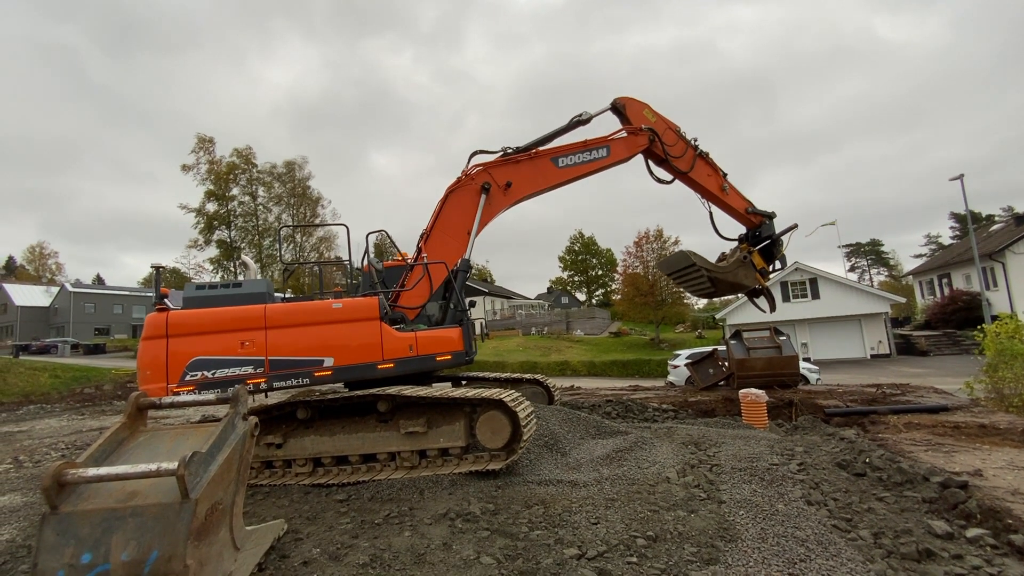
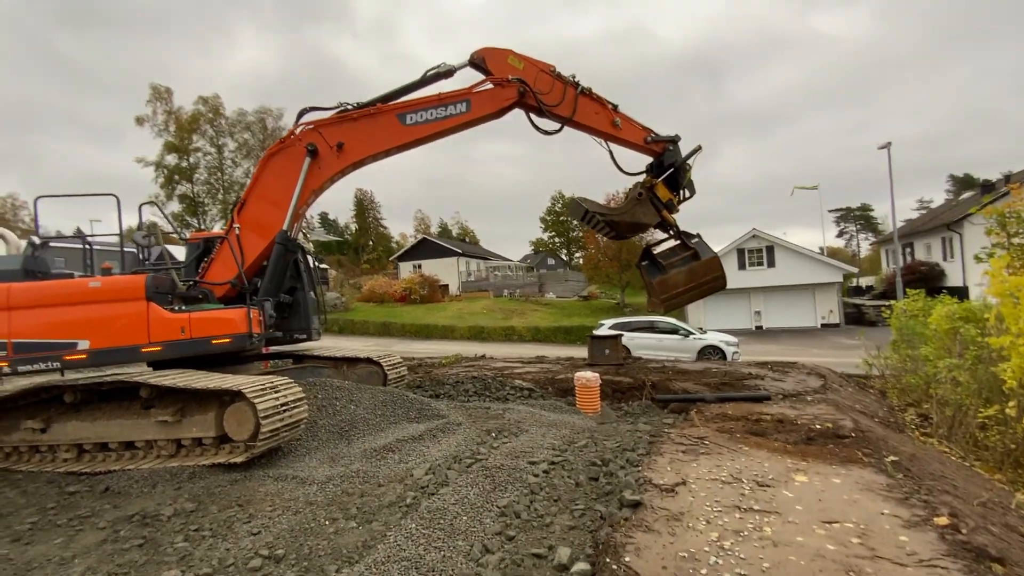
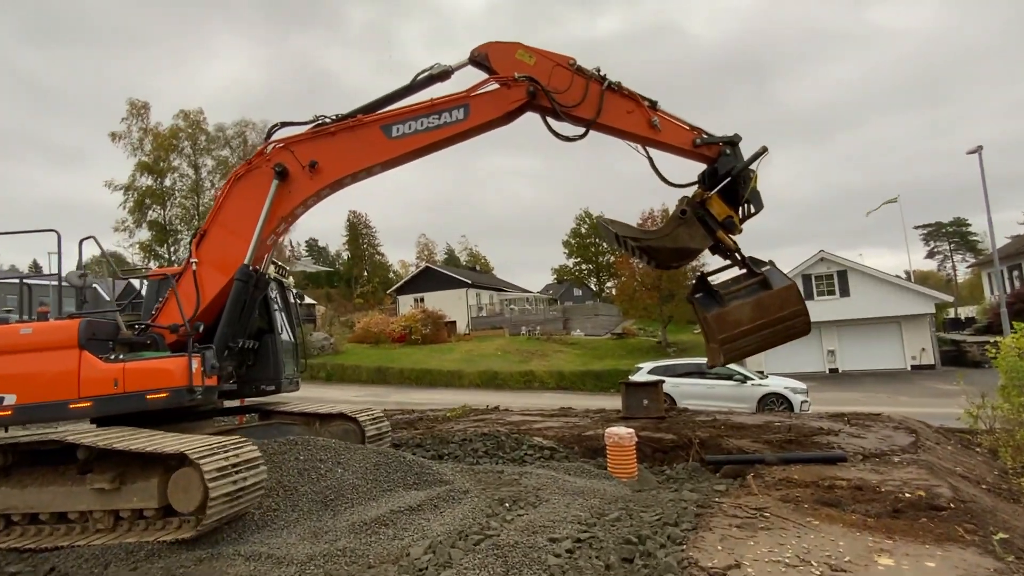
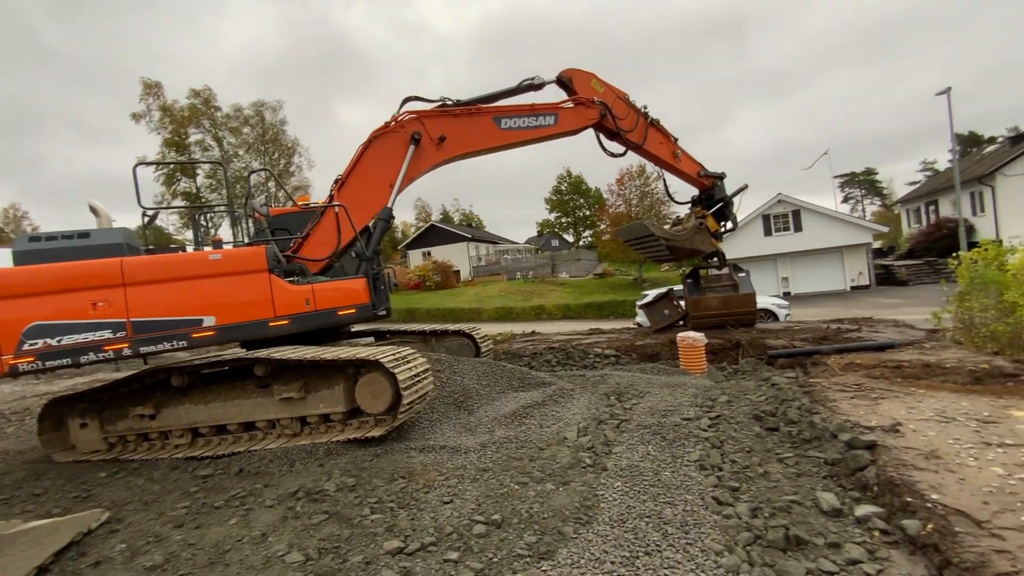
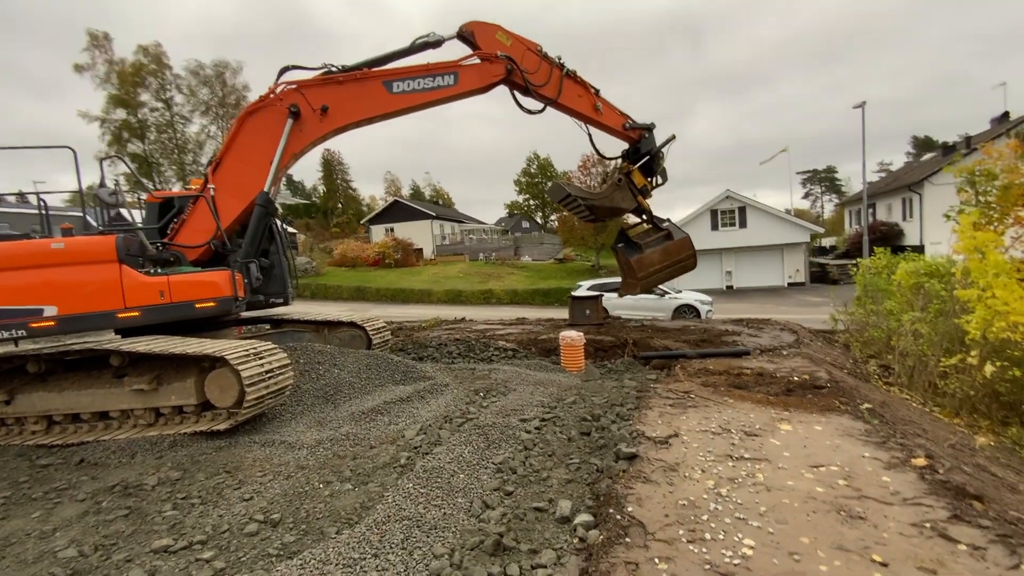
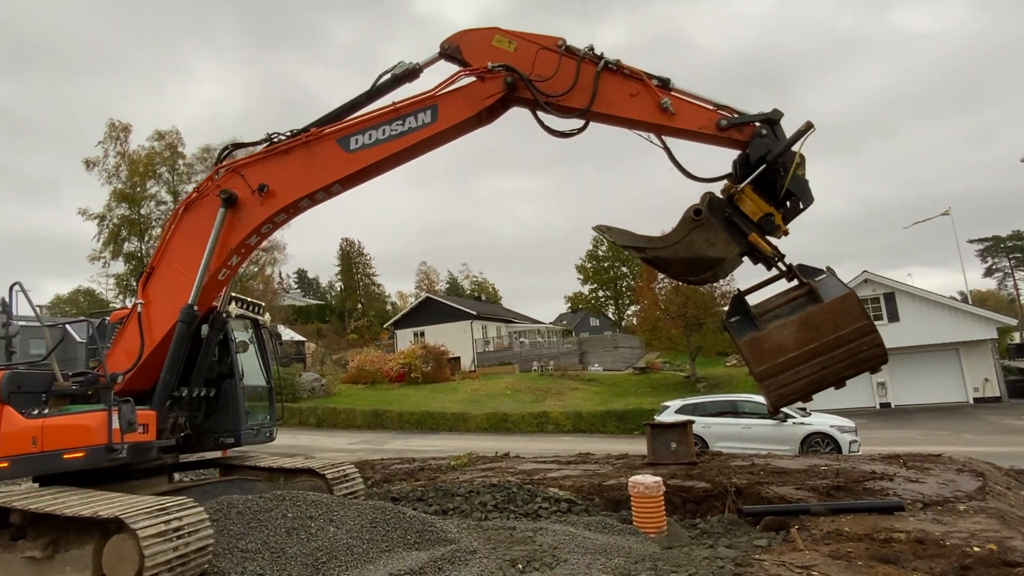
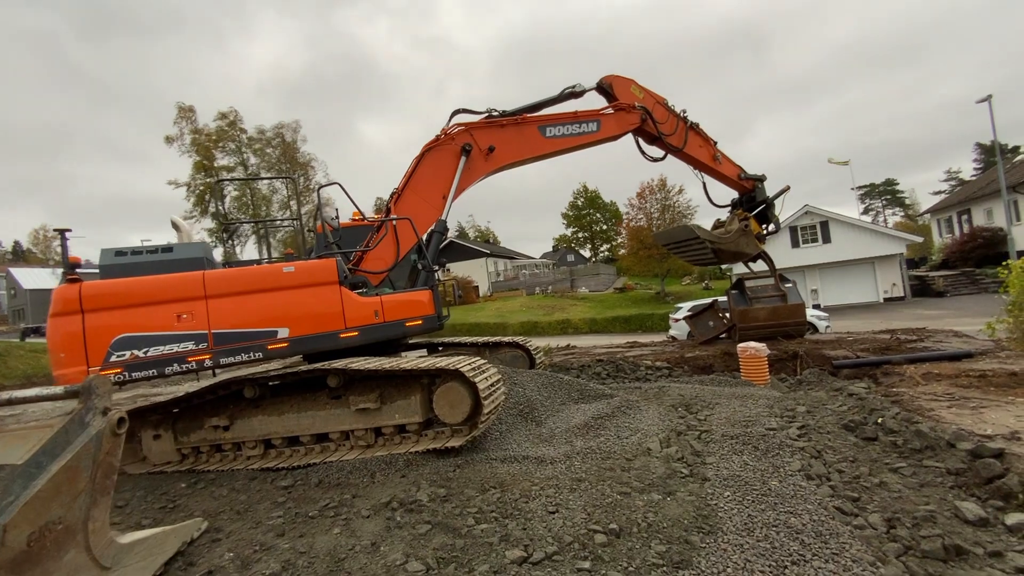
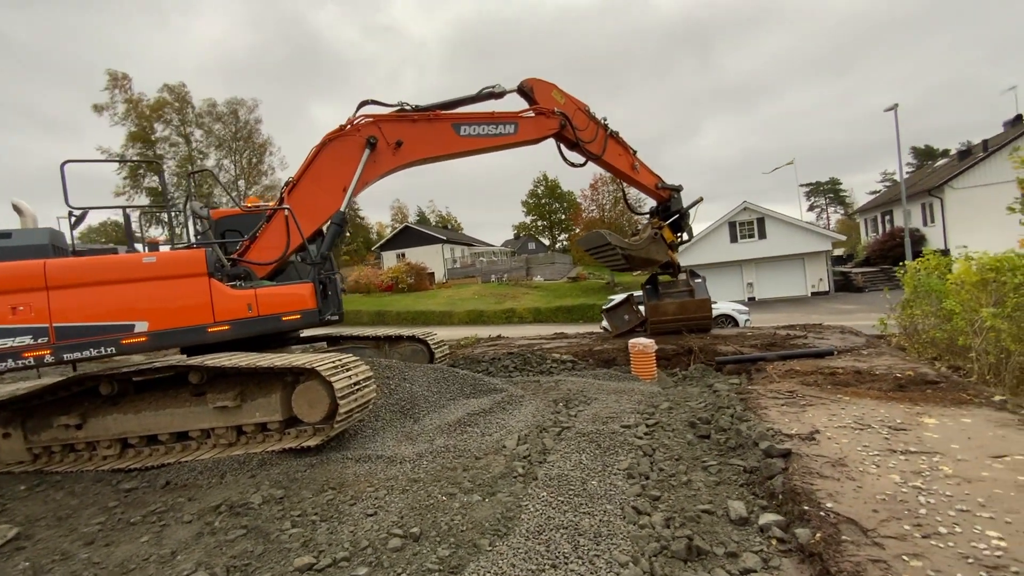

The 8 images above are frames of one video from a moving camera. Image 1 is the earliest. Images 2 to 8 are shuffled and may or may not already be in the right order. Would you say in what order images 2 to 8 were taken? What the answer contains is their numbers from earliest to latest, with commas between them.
7, 4, 8, 5, 2, 3, 6
